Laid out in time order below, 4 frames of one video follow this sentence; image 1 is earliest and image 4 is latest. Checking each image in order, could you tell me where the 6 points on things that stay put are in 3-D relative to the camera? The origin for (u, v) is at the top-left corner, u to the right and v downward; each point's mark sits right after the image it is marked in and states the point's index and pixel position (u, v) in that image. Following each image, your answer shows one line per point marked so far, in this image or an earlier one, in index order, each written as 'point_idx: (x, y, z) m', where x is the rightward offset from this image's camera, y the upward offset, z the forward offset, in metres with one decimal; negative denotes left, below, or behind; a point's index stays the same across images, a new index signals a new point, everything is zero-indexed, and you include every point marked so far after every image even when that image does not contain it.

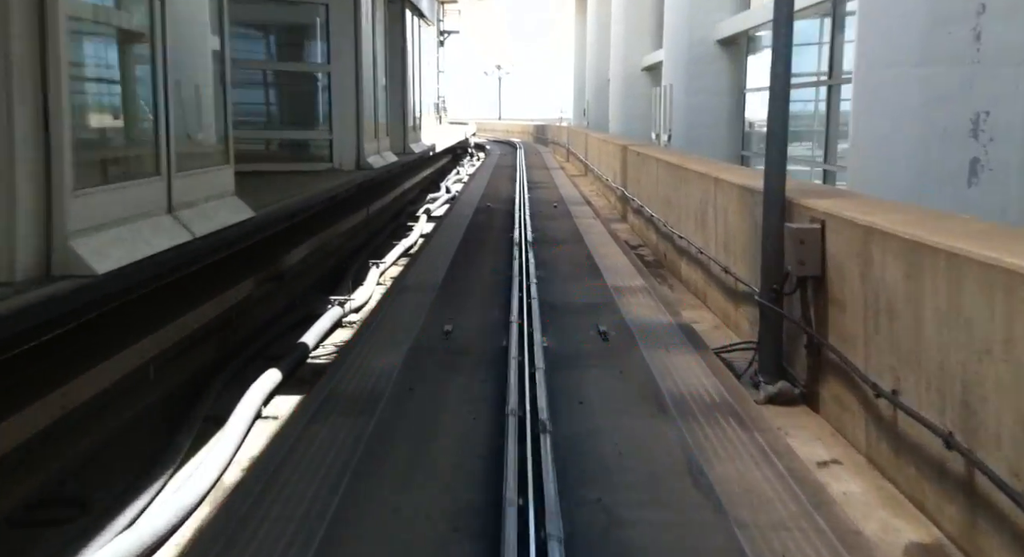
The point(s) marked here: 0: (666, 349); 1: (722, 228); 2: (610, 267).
0: (+1.0, -0.5, +6.2) m
1: (+1.9, +0.5, +8.2) m
2: (+1.0, +0.1, +9.7) m
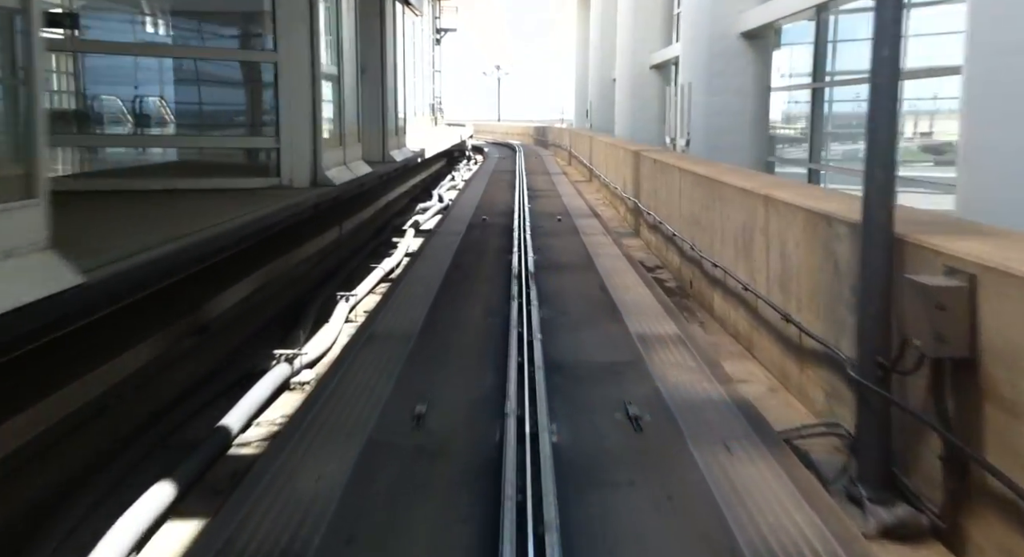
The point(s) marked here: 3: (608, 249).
0: (+1.0, -0.8, +4.4) m
1: (+1.9, +0.1, +6.4) m
2: (+1.0, -0.2, +8.0) m
3: (+1.2, +0.4, +11.3) m
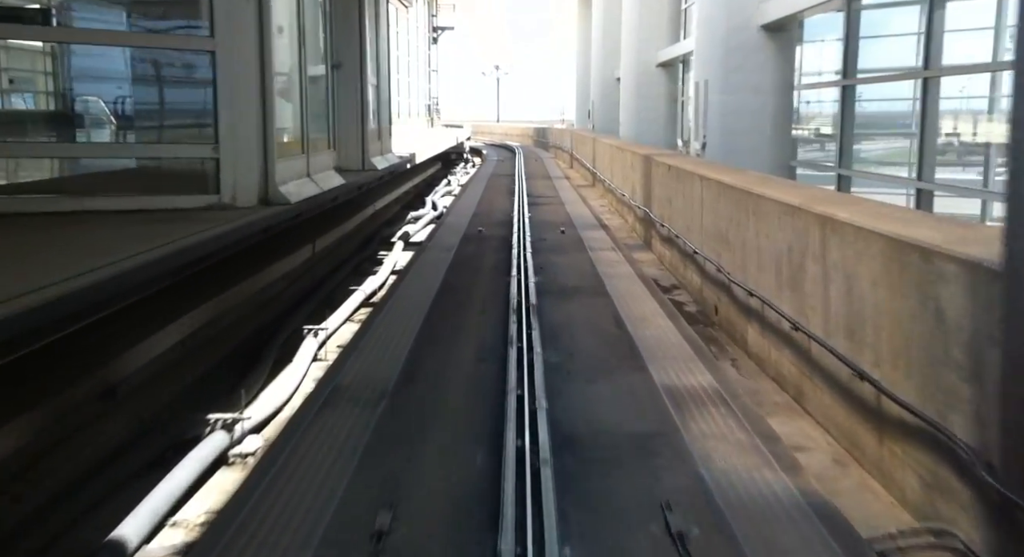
0: (+1.0, -1.0, +3.1) m
1: (+1.9, -0.1, +5.1) m
2: (+1.0, -0.4, +6.7) m
3: (+1.2, +0.1, +10.0) m
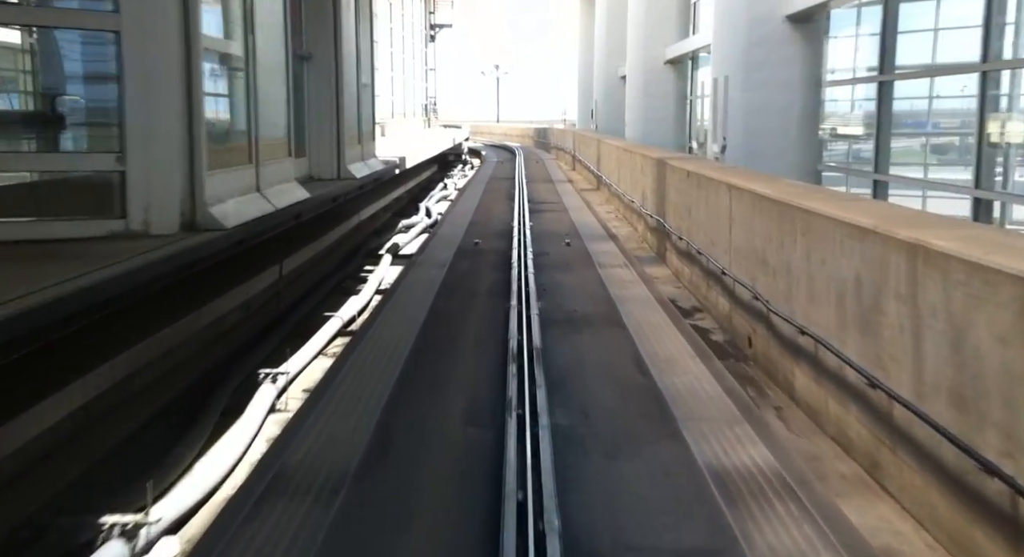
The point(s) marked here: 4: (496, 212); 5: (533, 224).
0: (+1.0, -1.2, +1.9) m
1: (+1.8, -0.3, +3.9) m
2: (+1.0, -0.6, +5.4) m
3: (+1.2, -0.1, +8.8) m
4: (-0.3, +1.2, +16.7) m
5: (+0.3, +0.9, +14.4) m
